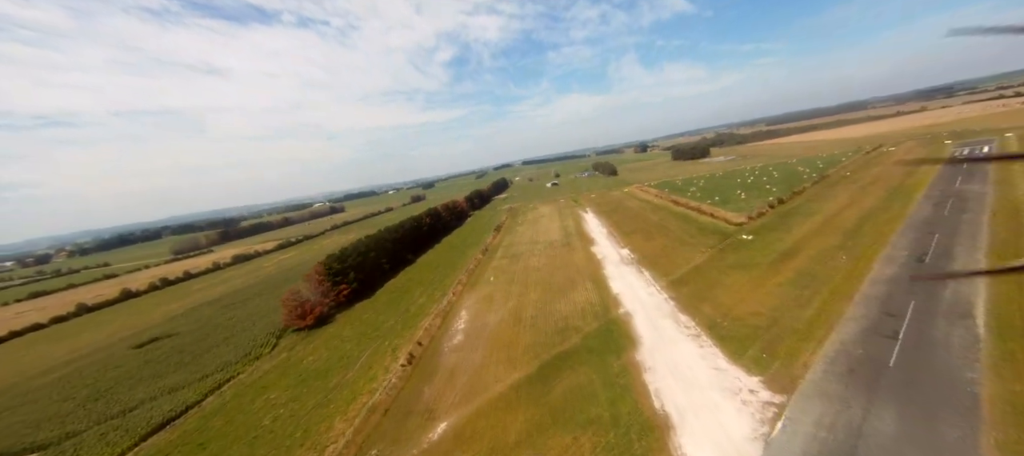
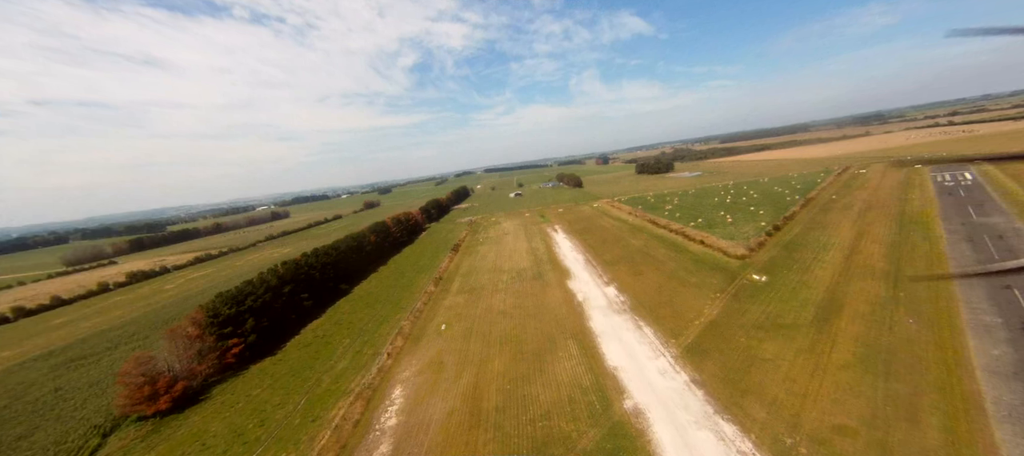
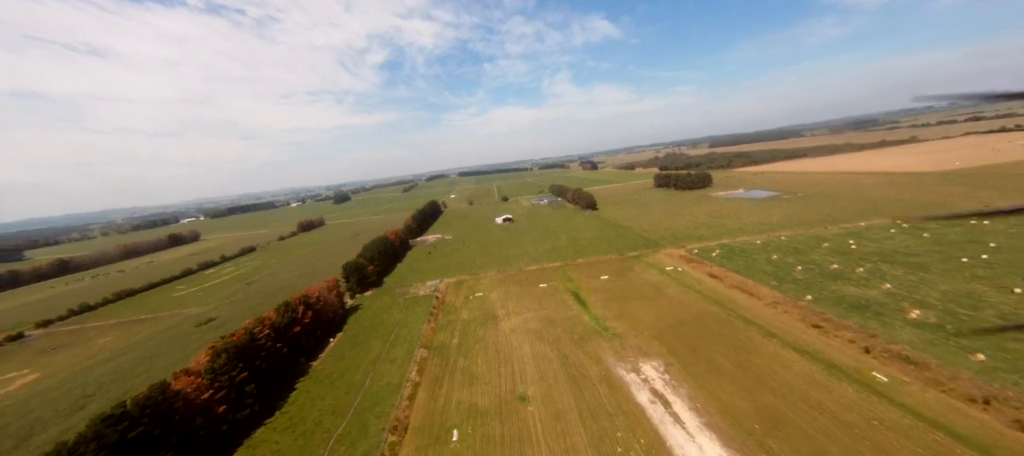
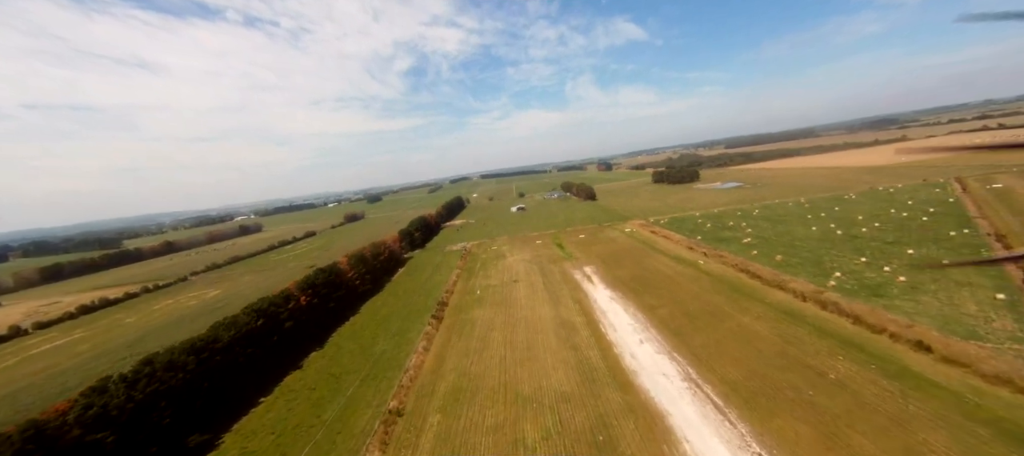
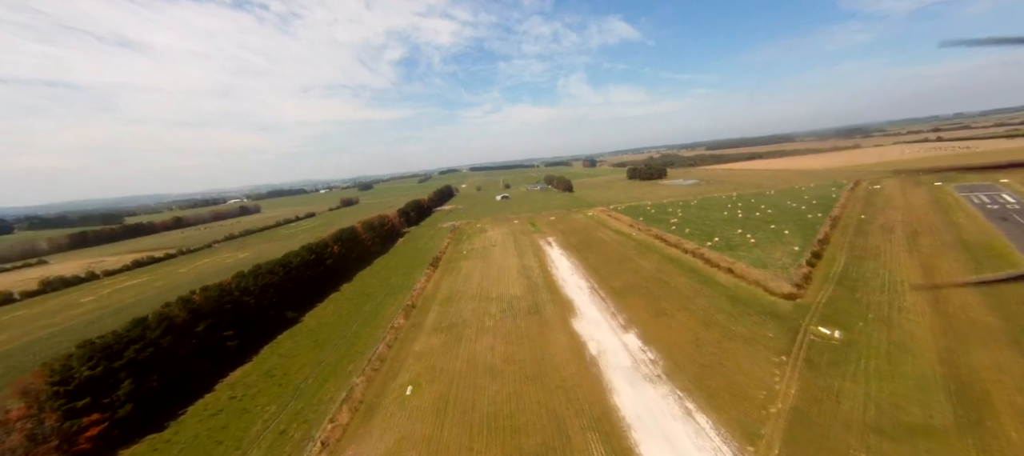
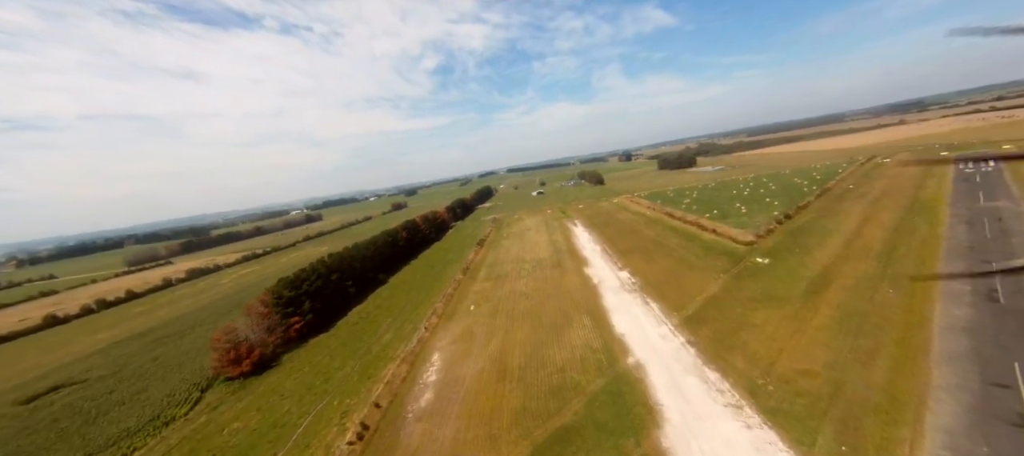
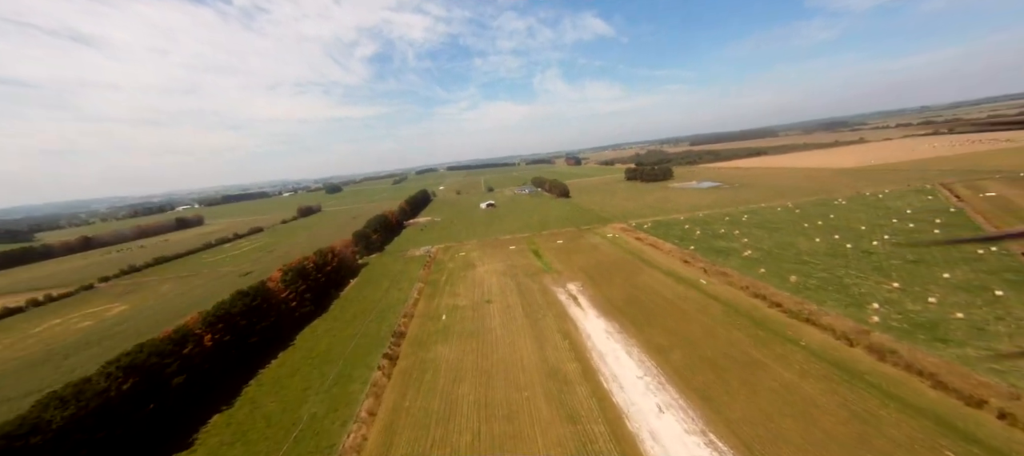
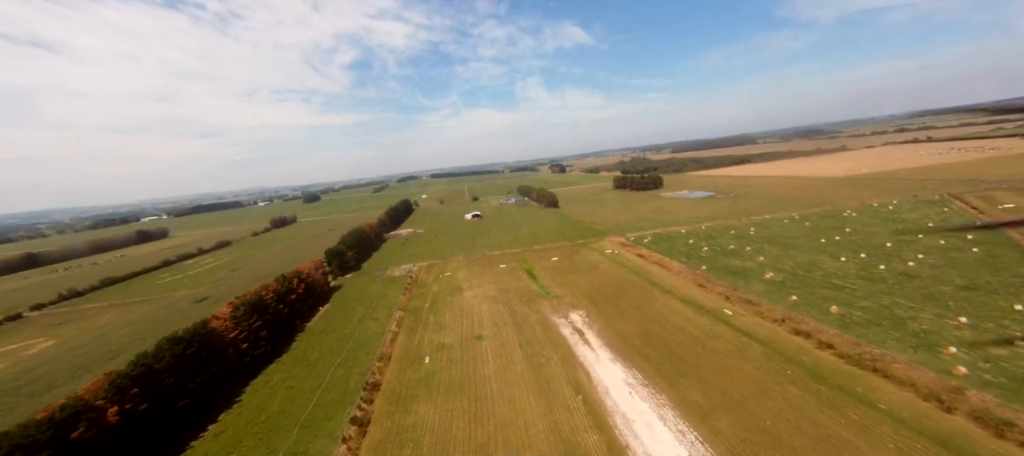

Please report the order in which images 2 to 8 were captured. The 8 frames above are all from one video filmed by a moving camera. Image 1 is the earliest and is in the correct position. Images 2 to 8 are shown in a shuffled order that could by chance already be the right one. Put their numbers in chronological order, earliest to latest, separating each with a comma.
6, 2, 5, 4, 7, 8, 3
